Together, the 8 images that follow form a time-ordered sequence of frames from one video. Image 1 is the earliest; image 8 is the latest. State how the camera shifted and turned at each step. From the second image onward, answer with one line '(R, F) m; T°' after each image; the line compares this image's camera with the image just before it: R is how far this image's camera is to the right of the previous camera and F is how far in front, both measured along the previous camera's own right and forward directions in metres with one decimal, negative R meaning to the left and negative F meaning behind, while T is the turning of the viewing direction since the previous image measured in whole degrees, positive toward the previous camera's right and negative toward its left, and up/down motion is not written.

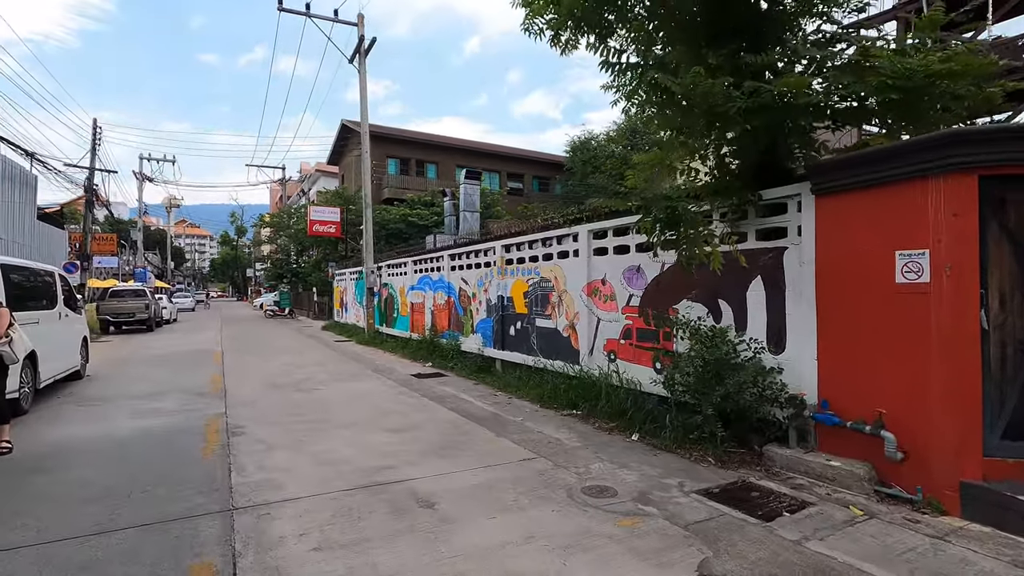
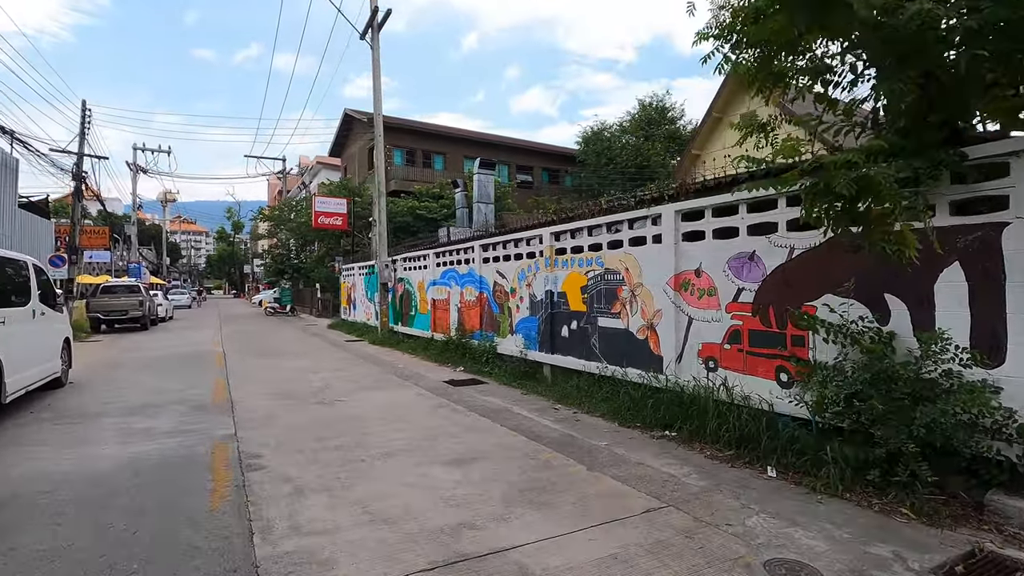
(-1.0, +1.5) m; 0°
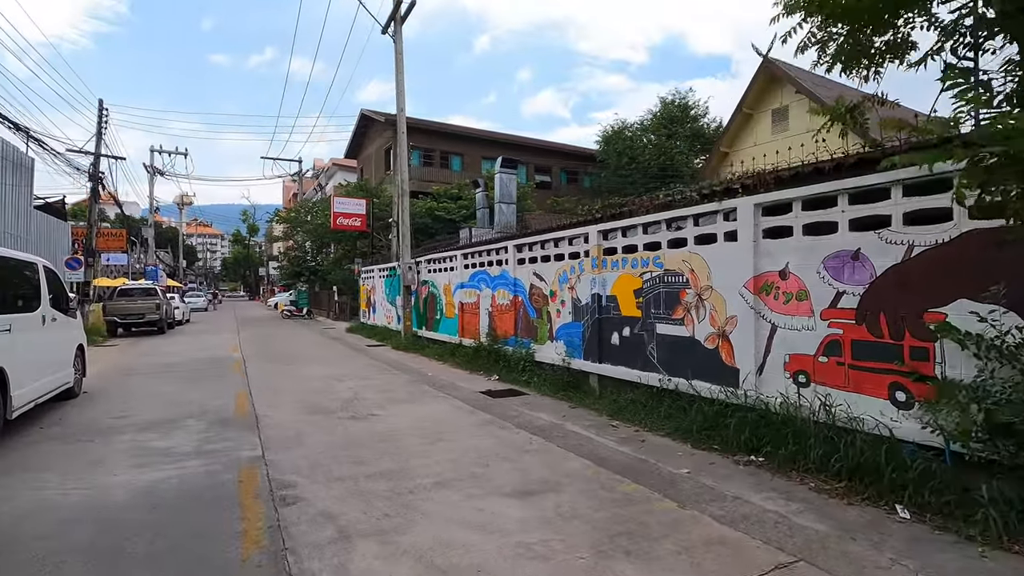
(-0.5, +0.7) m; -1°
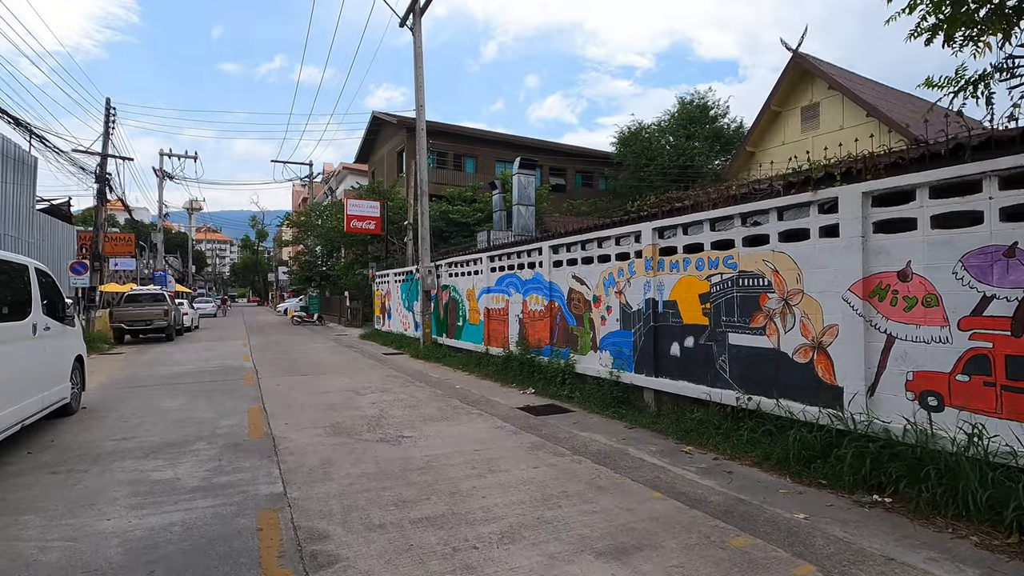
(-0.5, +0.9) m; -1°
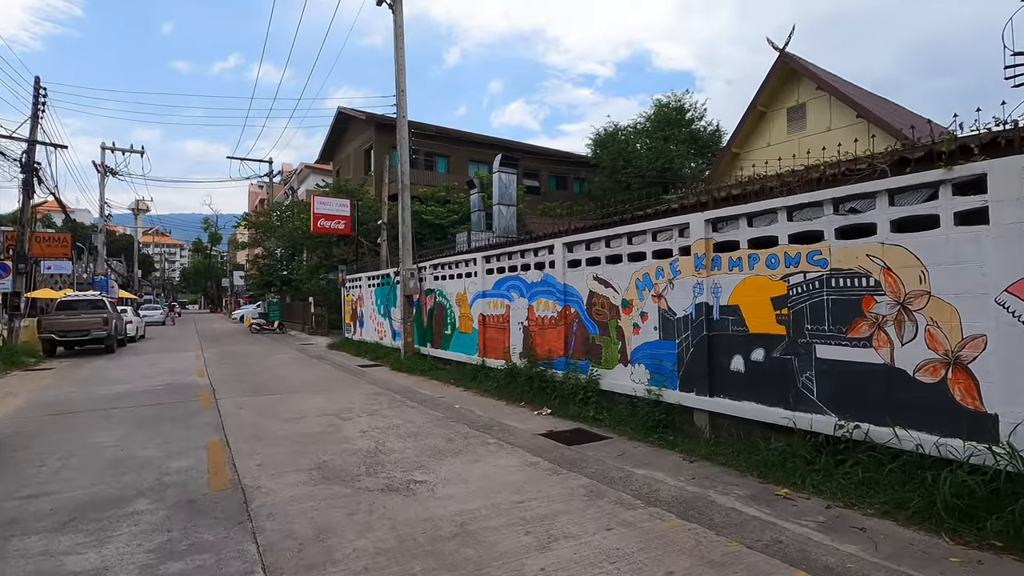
(-0.8, +1.4) m; +4°
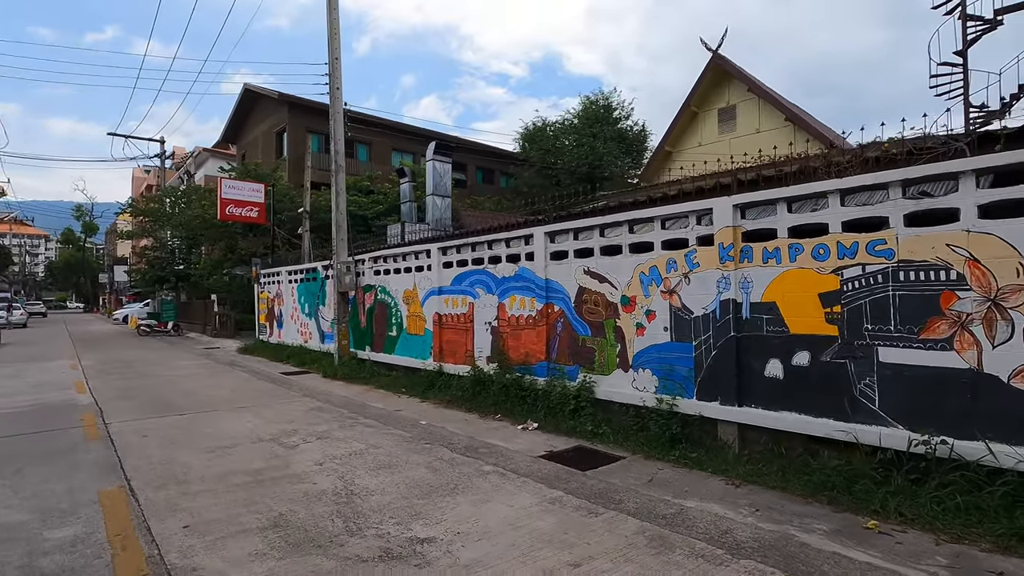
(-0.9, +1.3) m; +9°
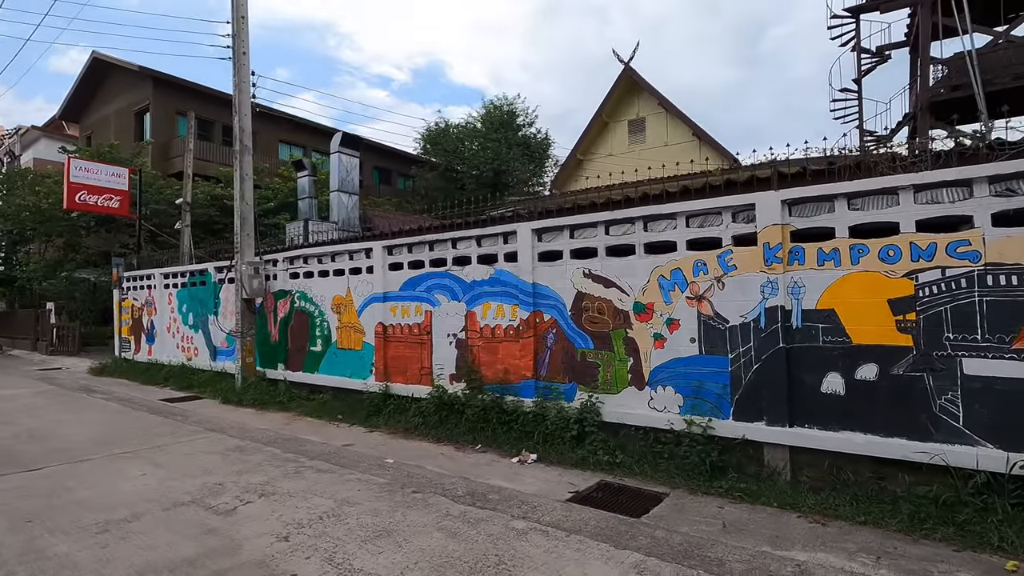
(-1.2, +1.3) m; +13°
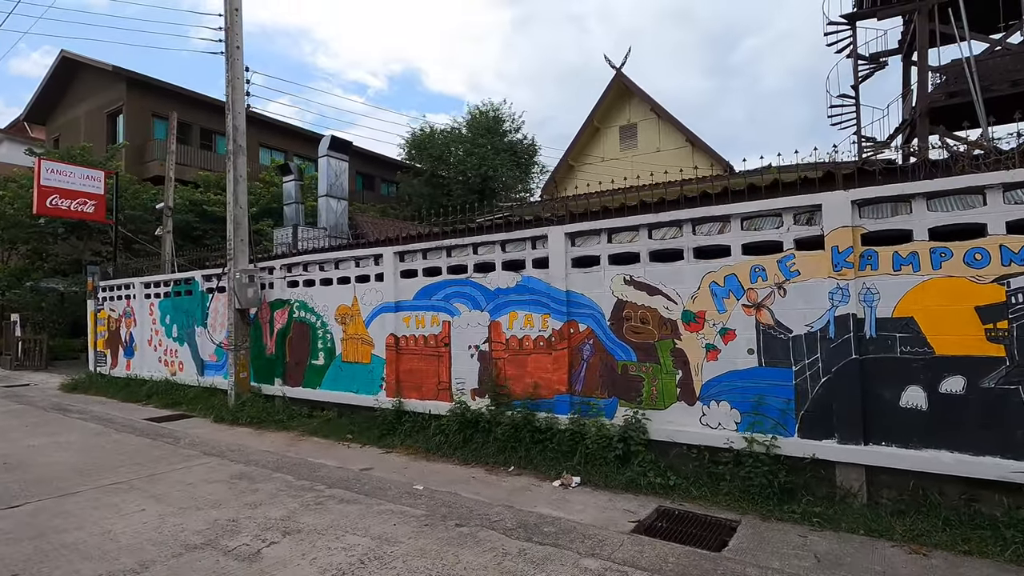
(-0.6, +0.5) m; +2°
